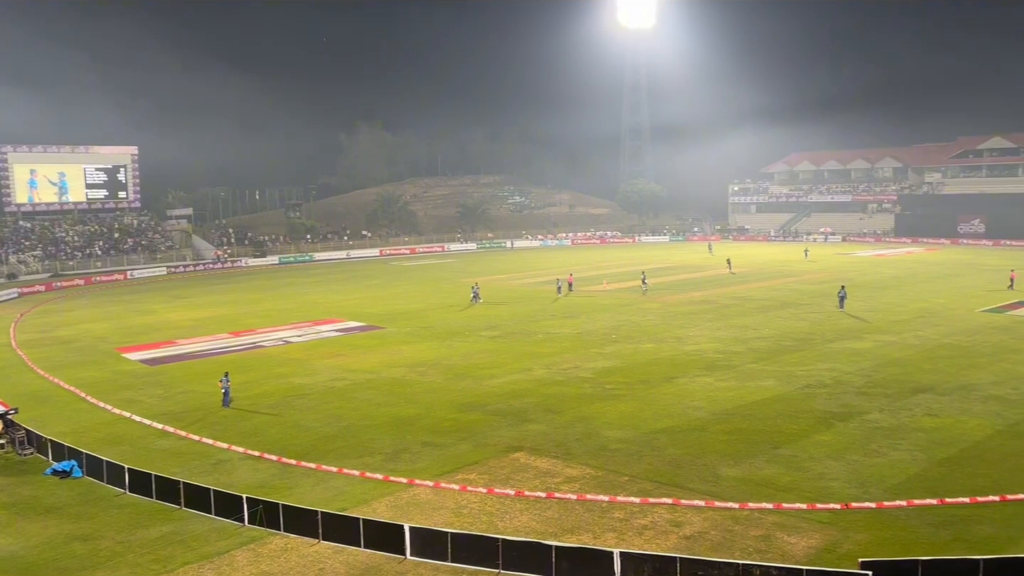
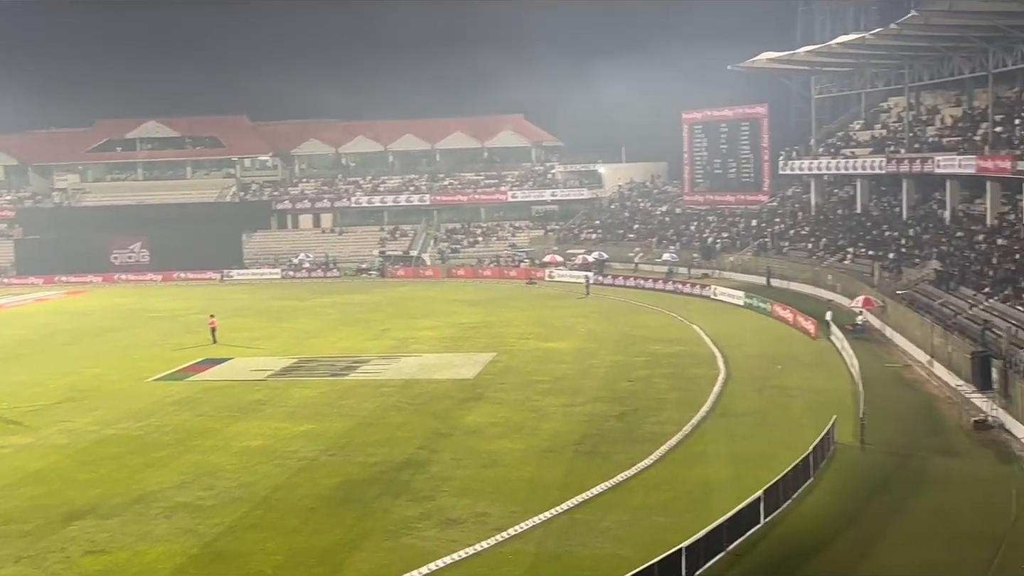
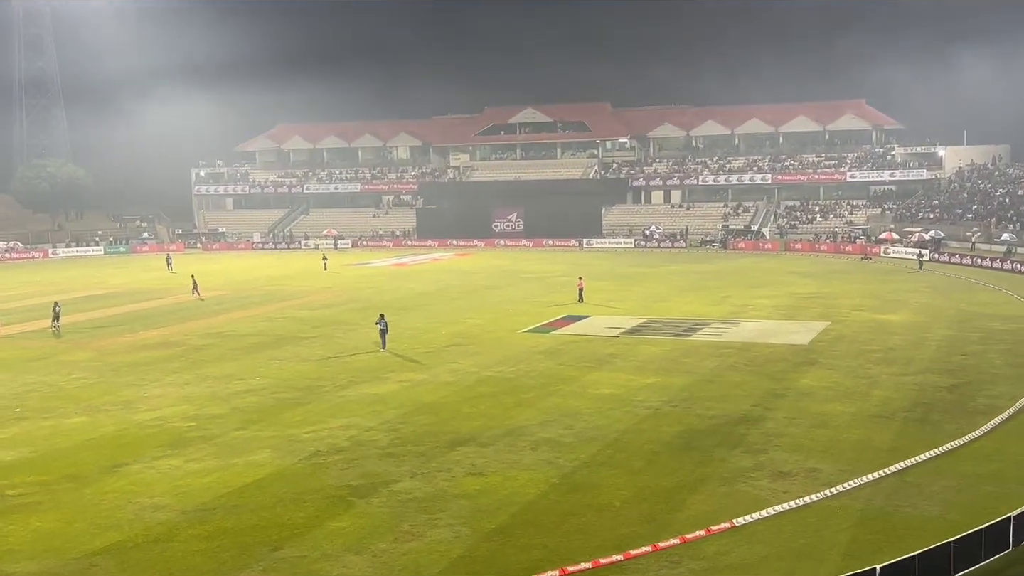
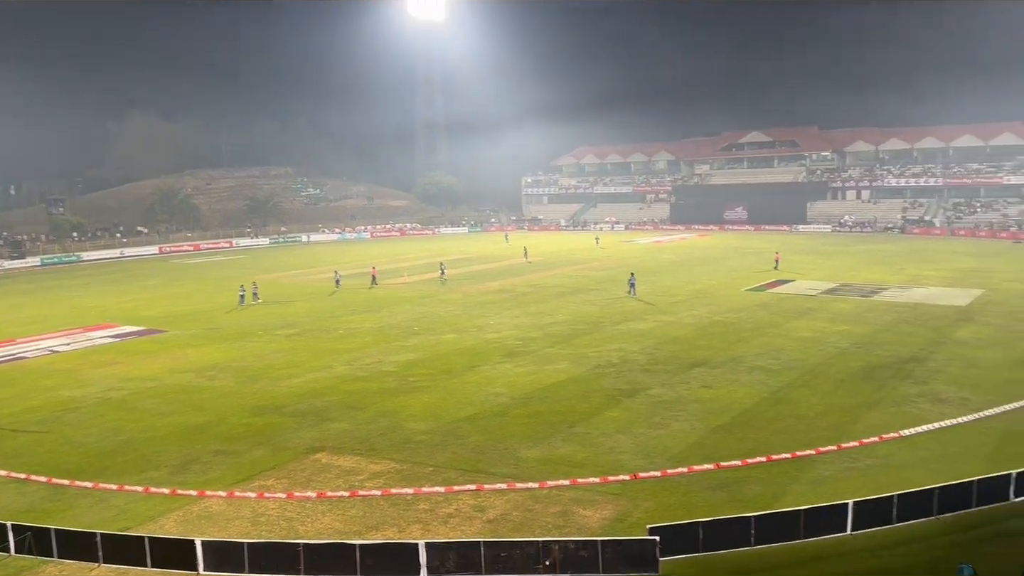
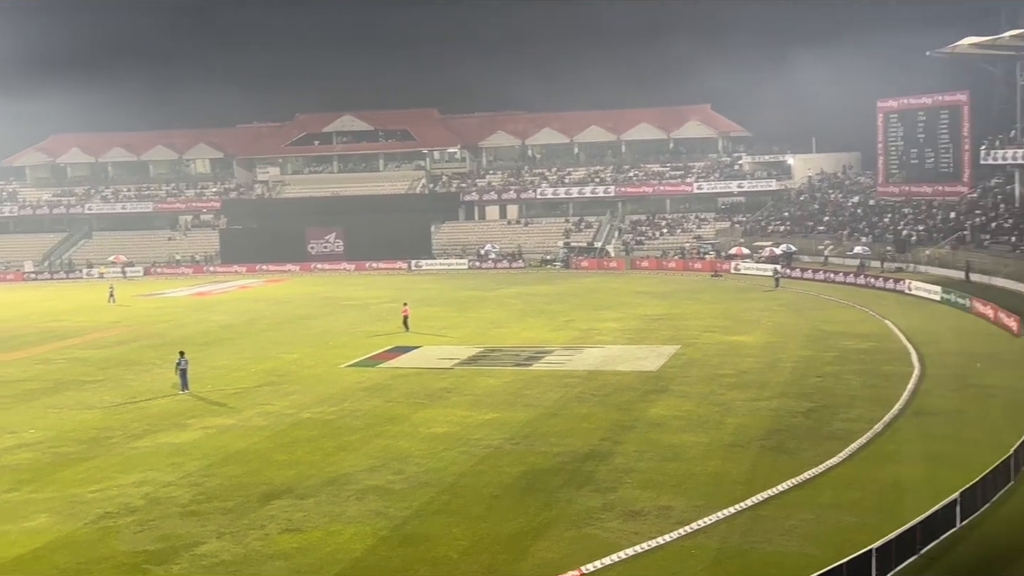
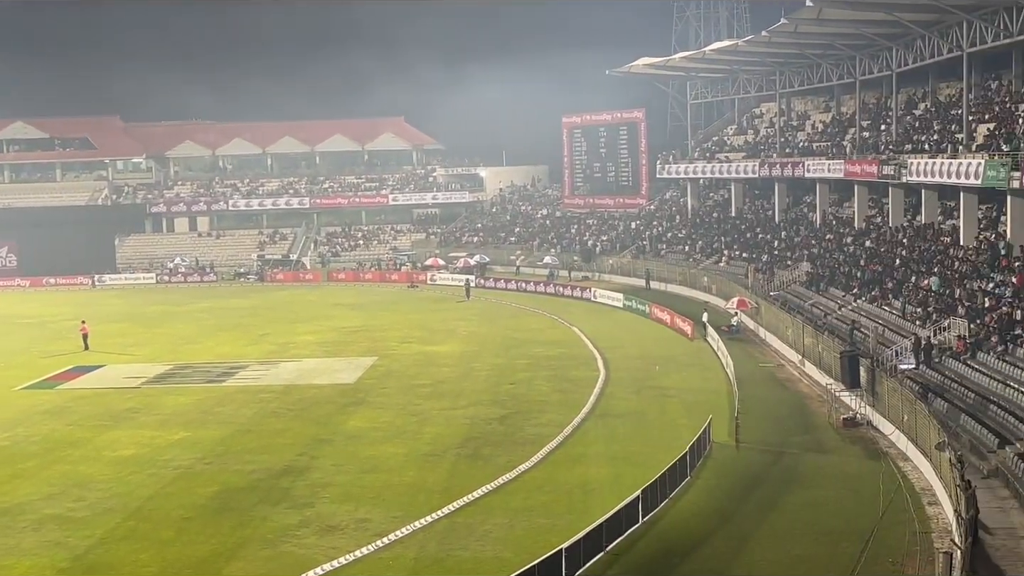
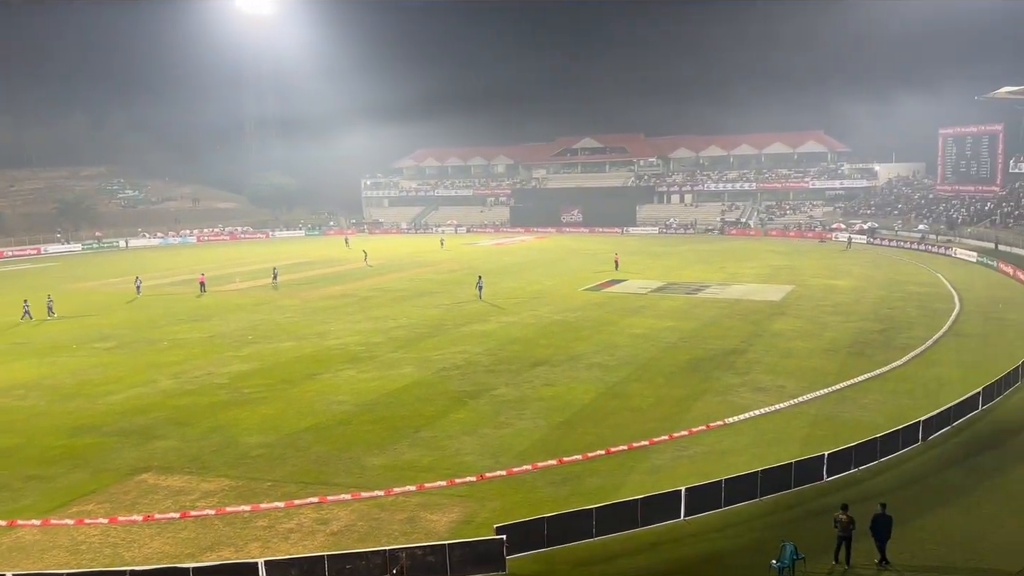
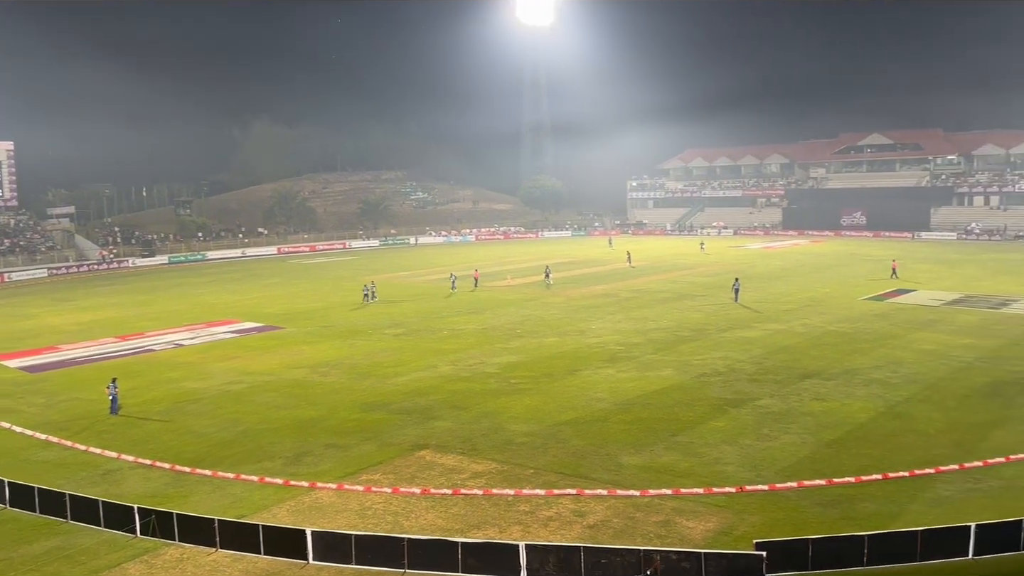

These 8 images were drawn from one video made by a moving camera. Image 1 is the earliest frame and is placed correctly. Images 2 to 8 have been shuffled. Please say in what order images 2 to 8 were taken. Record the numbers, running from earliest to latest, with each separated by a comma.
8, 4, 7, 3, 5, 2, 6
